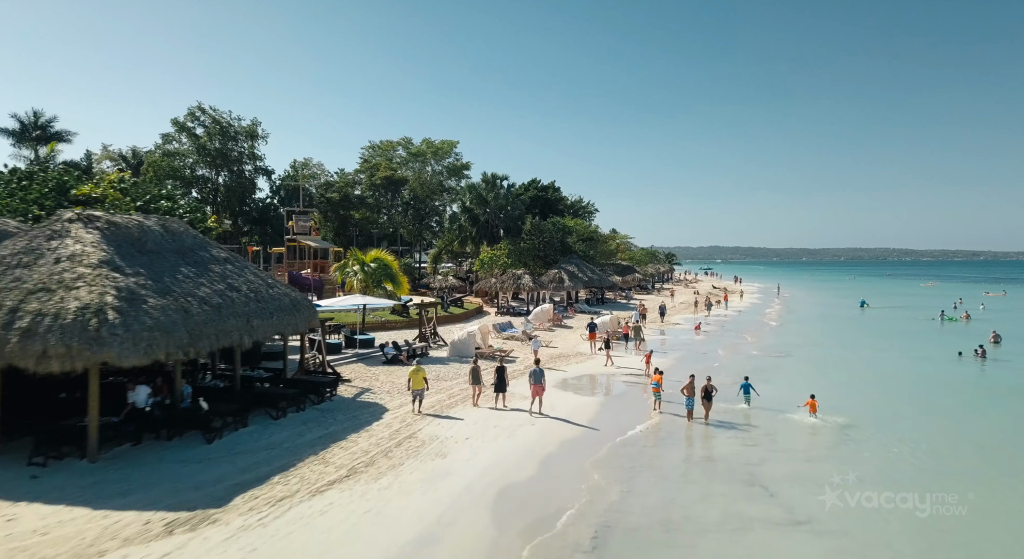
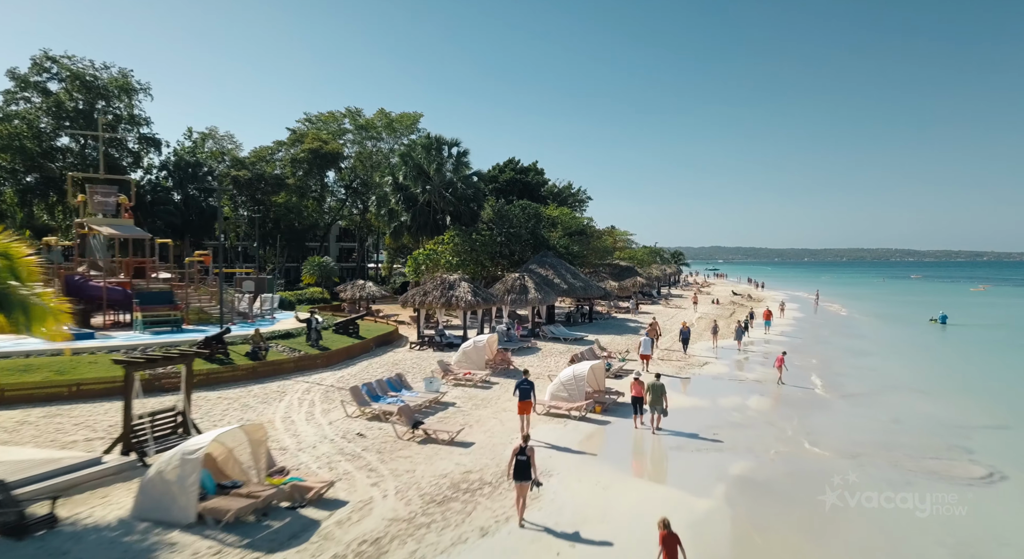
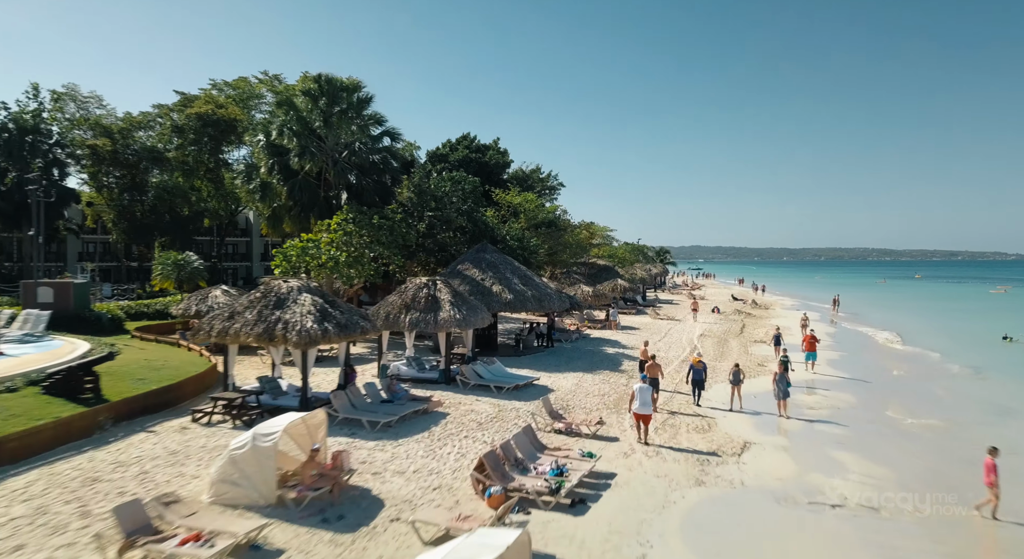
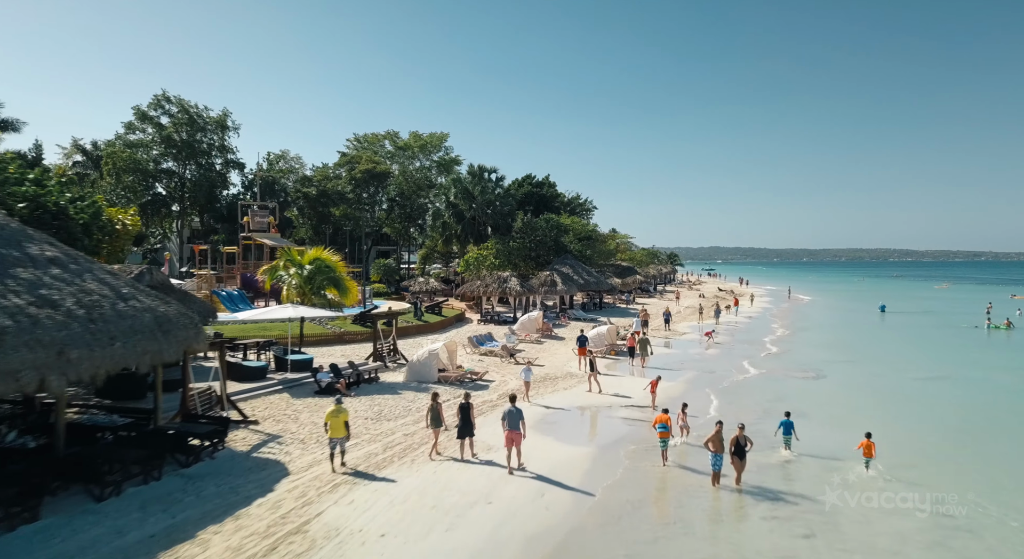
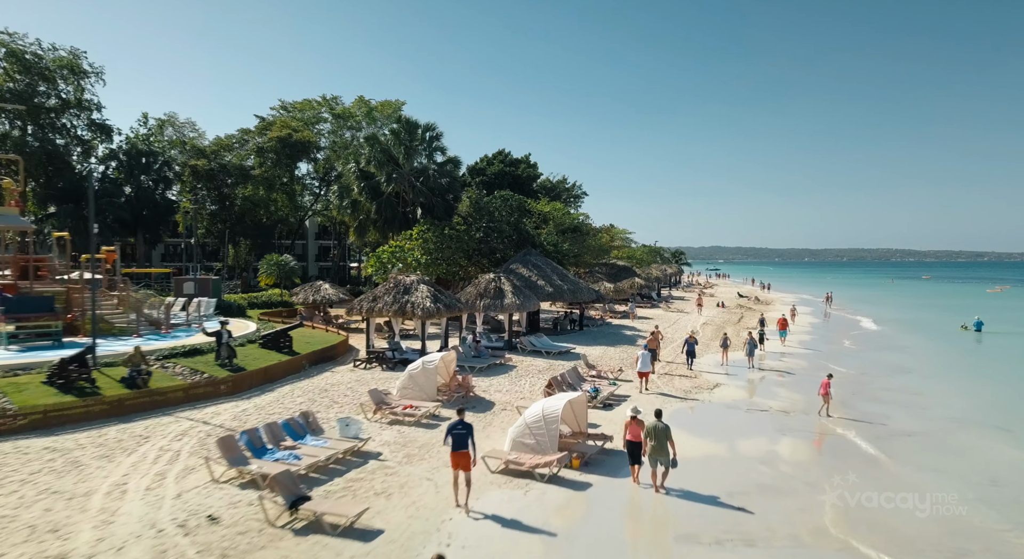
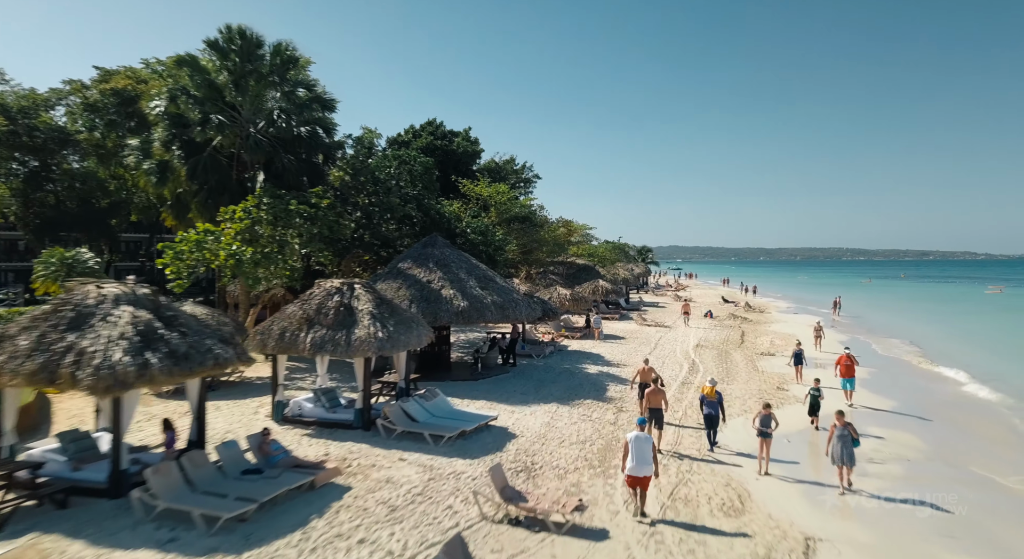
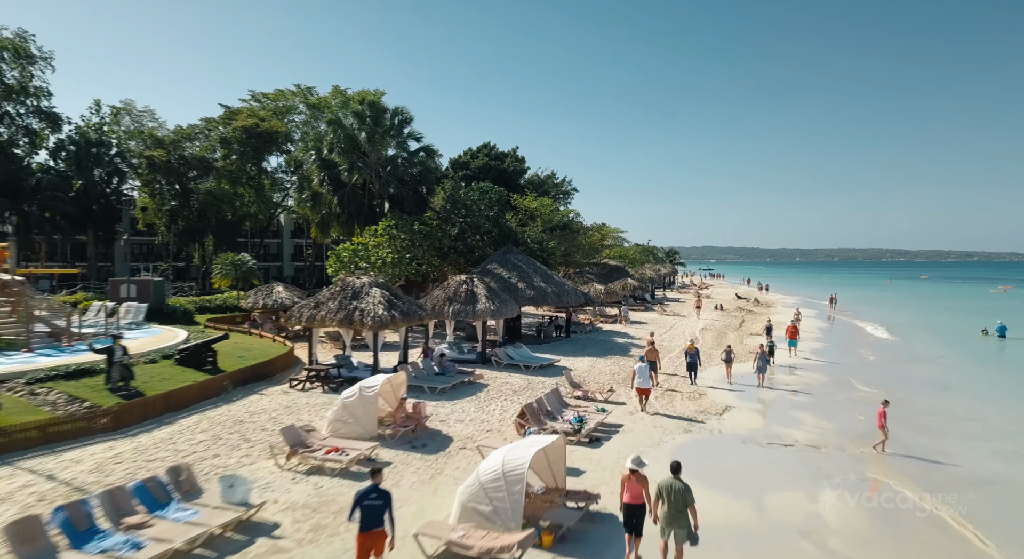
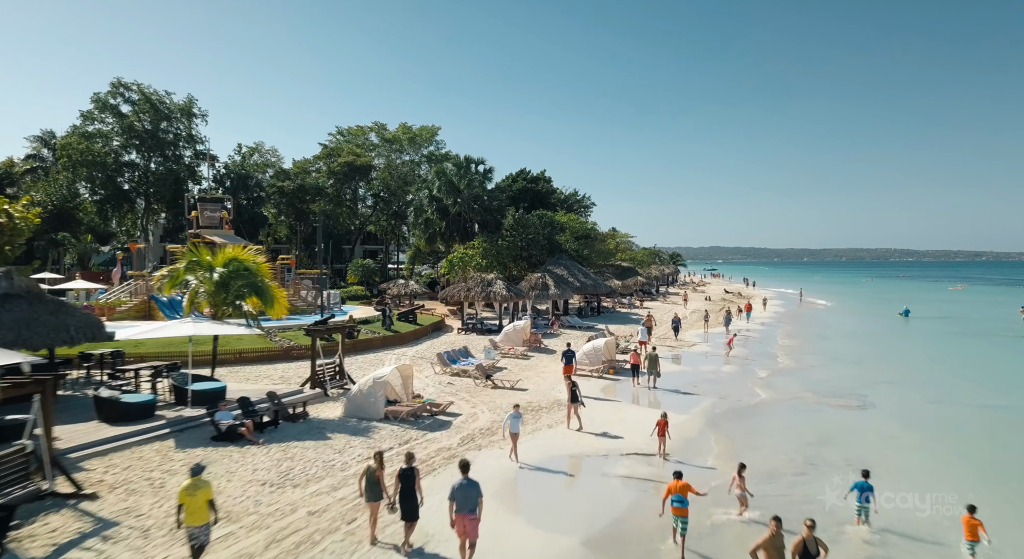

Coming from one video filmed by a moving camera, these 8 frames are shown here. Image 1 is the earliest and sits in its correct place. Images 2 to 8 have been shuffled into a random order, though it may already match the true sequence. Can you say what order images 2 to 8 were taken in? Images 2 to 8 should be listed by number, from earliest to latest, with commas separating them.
4, 8, 2, 5, 7, 3, 6
